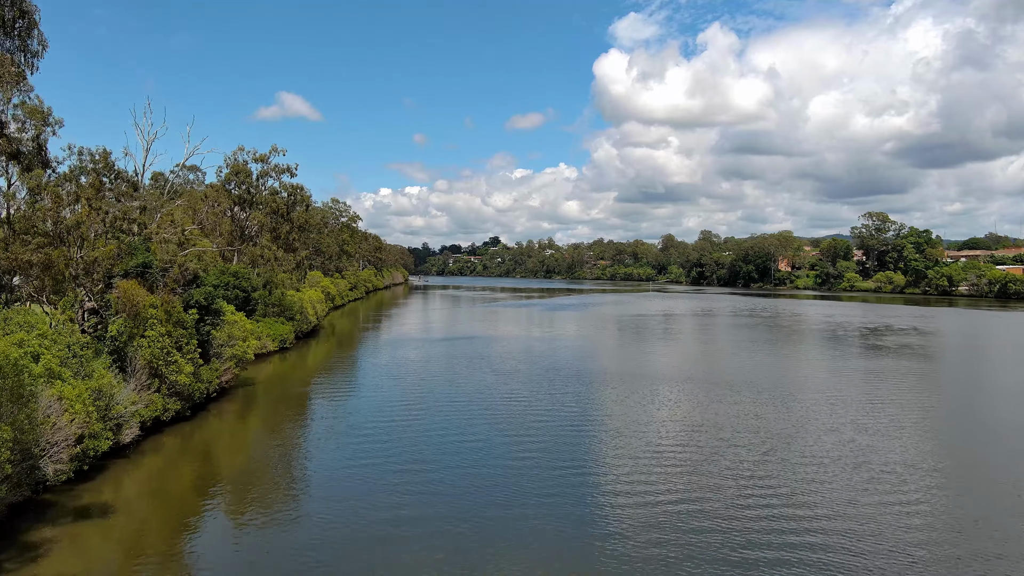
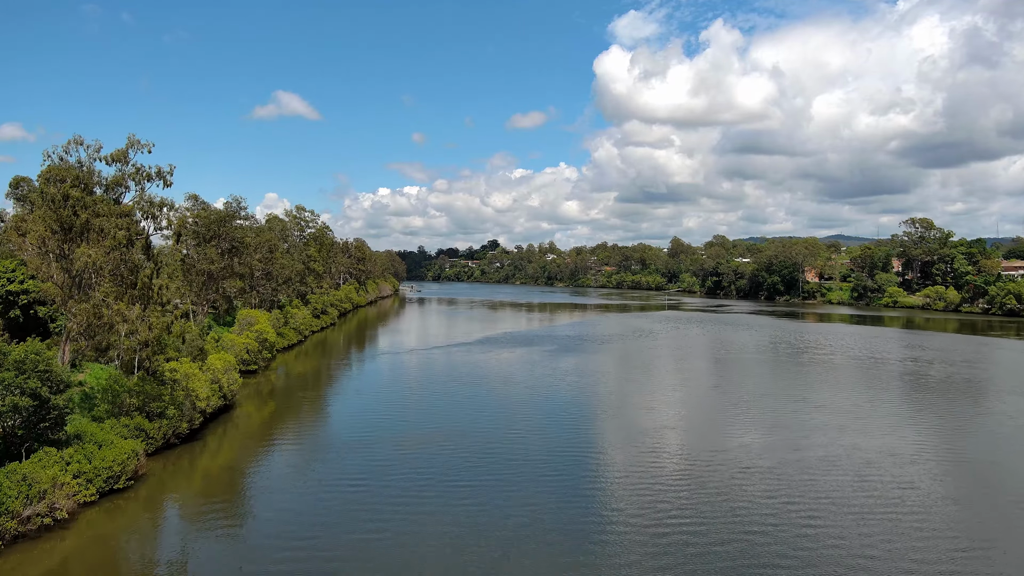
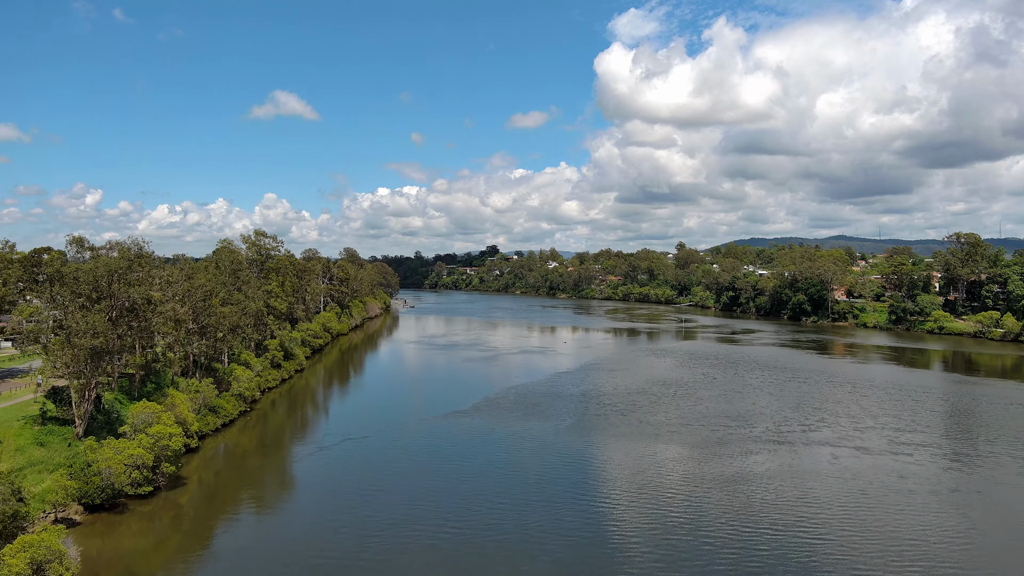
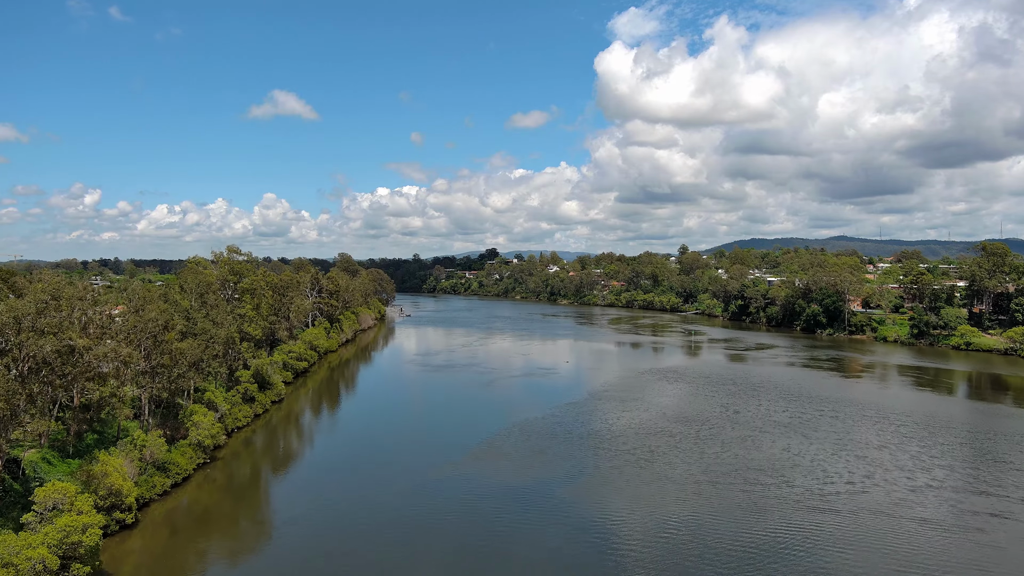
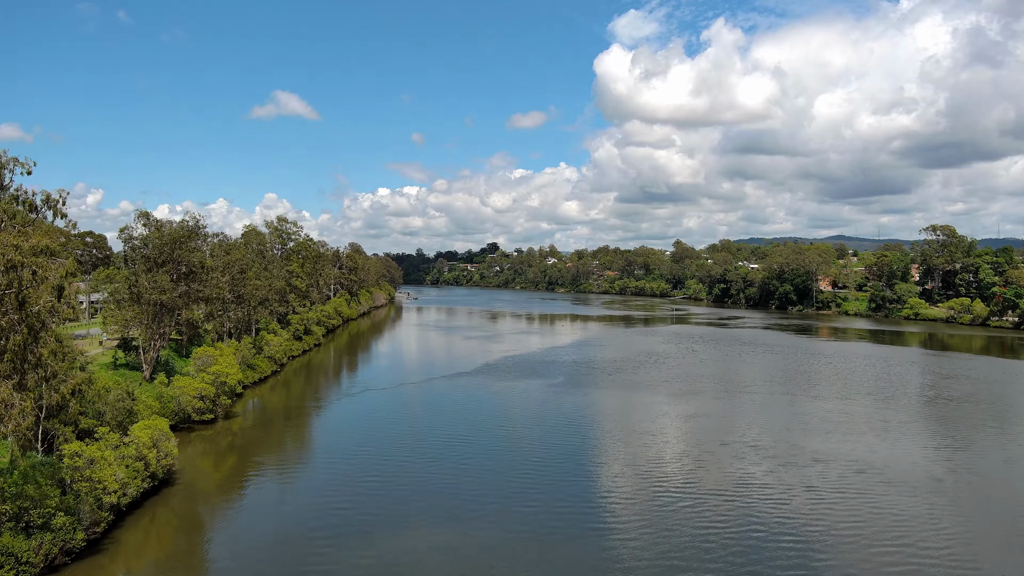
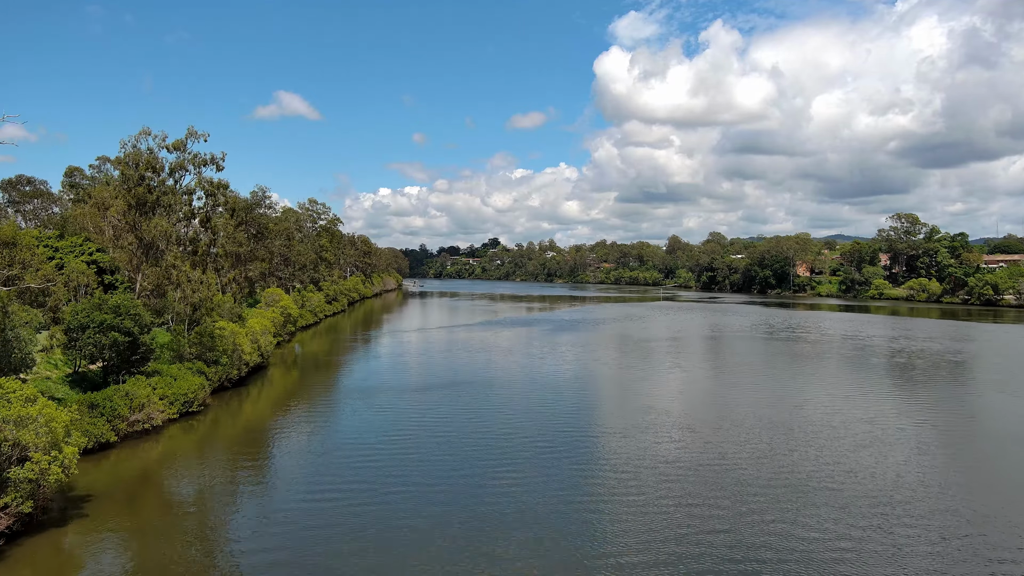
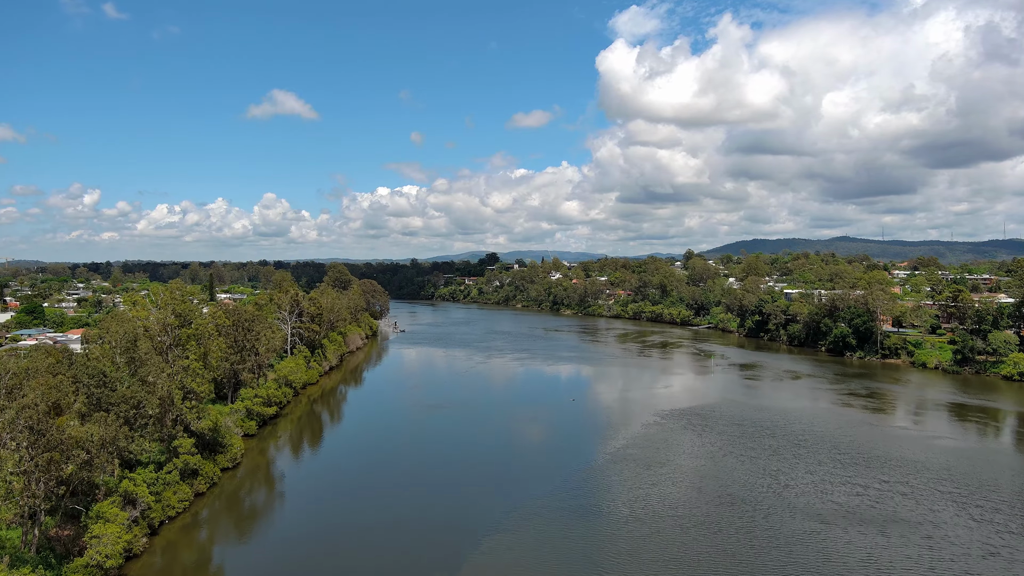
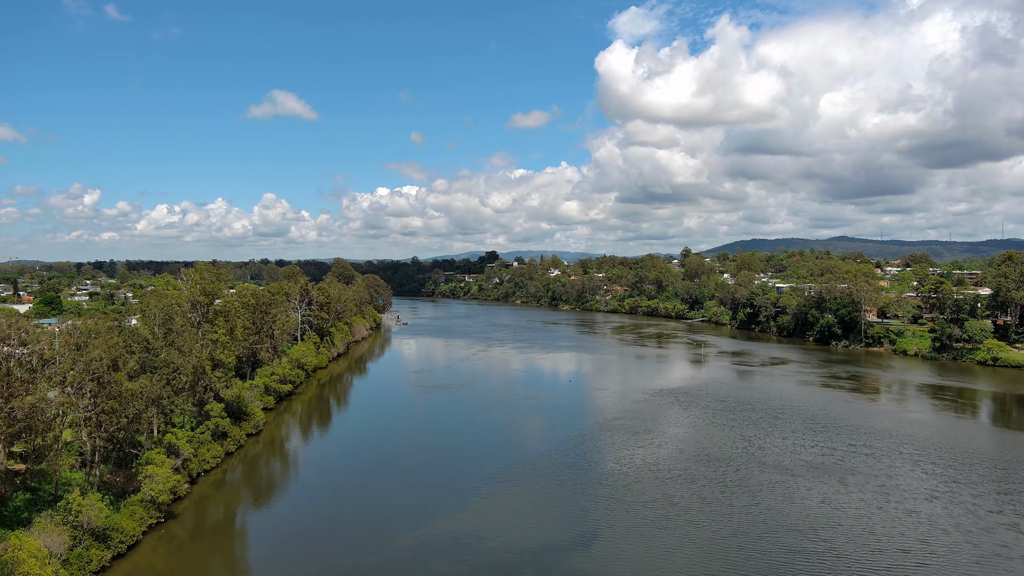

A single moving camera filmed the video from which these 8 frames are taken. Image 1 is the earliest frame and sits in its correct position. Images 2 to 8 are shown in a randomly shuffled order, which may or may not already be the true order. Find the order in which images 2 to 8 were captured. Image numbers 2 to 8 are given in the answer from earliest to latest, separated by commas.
6, 2, 5, 3, 4, 8, 7
